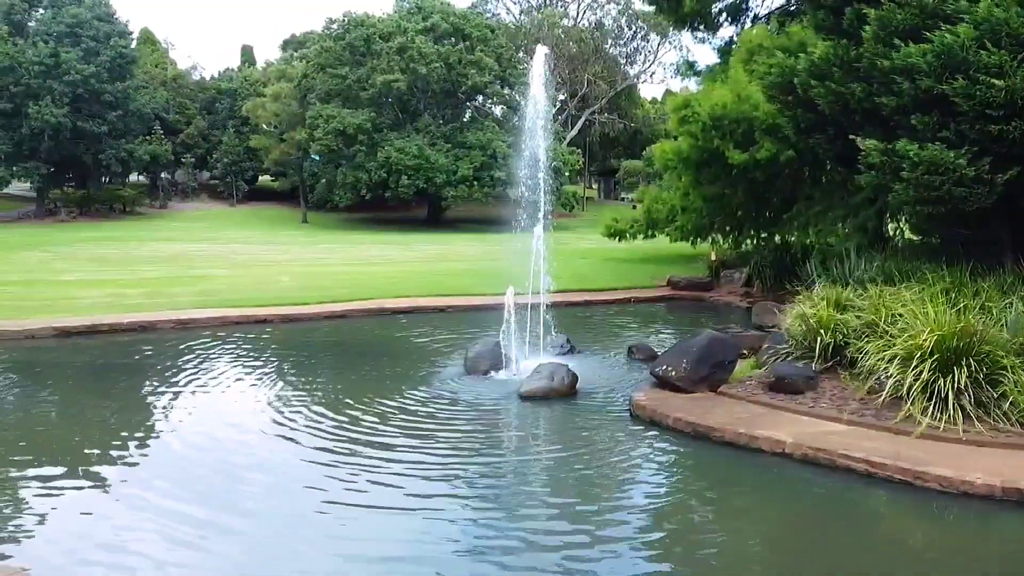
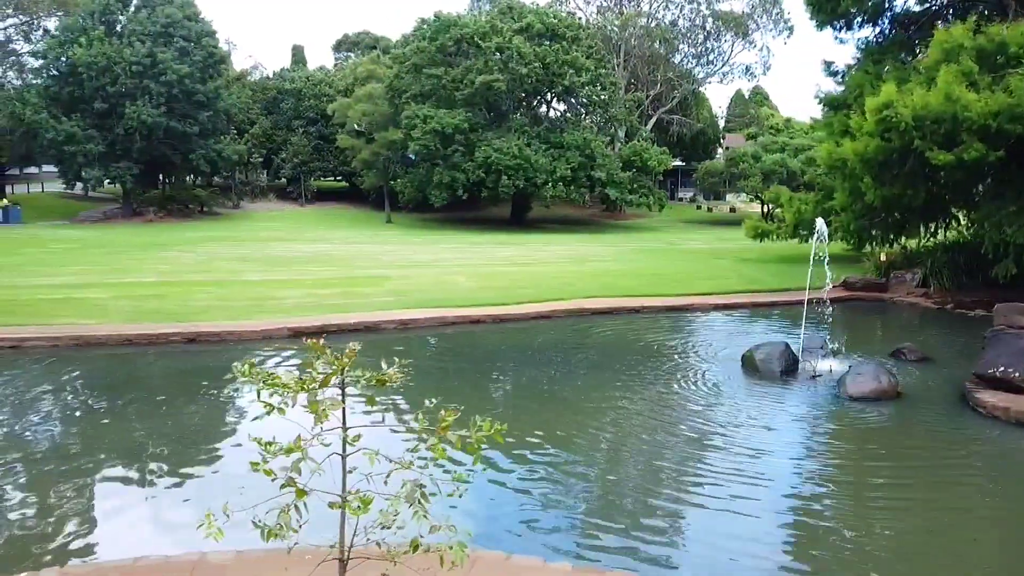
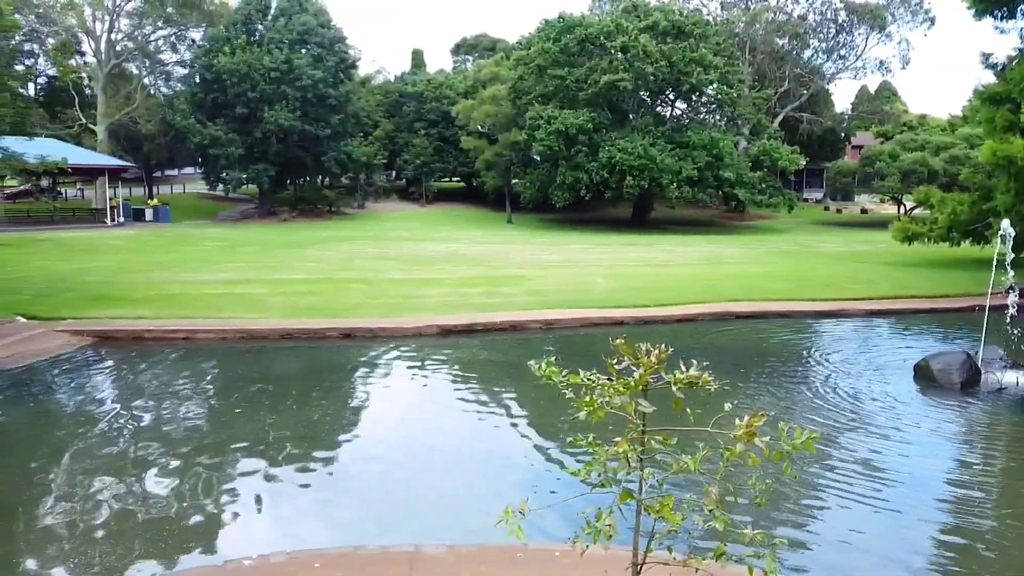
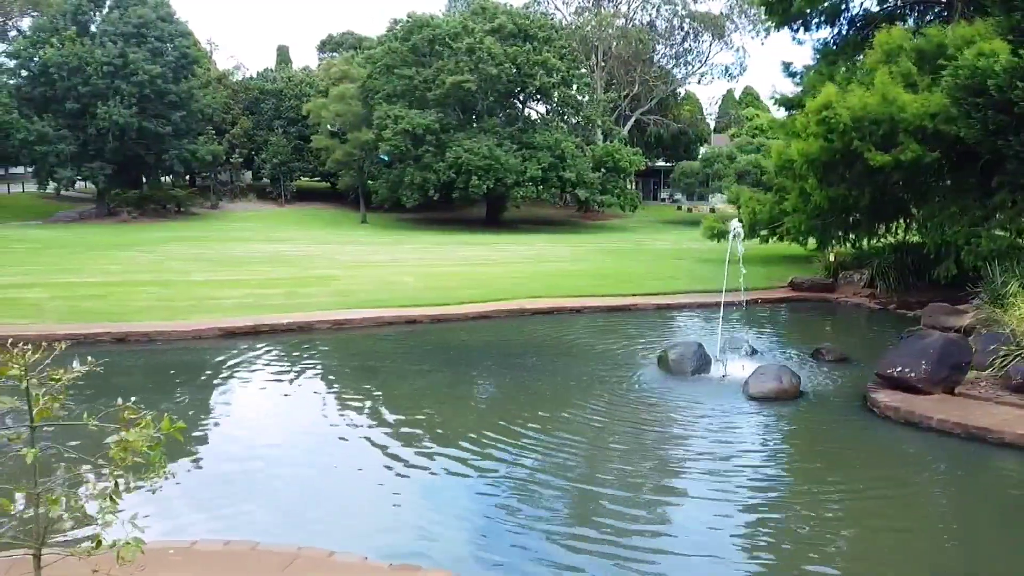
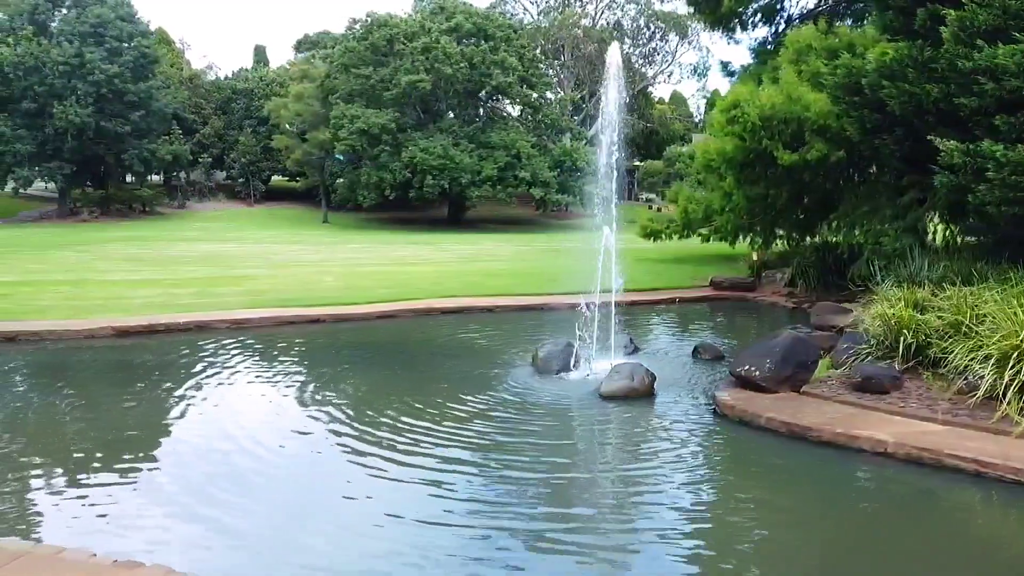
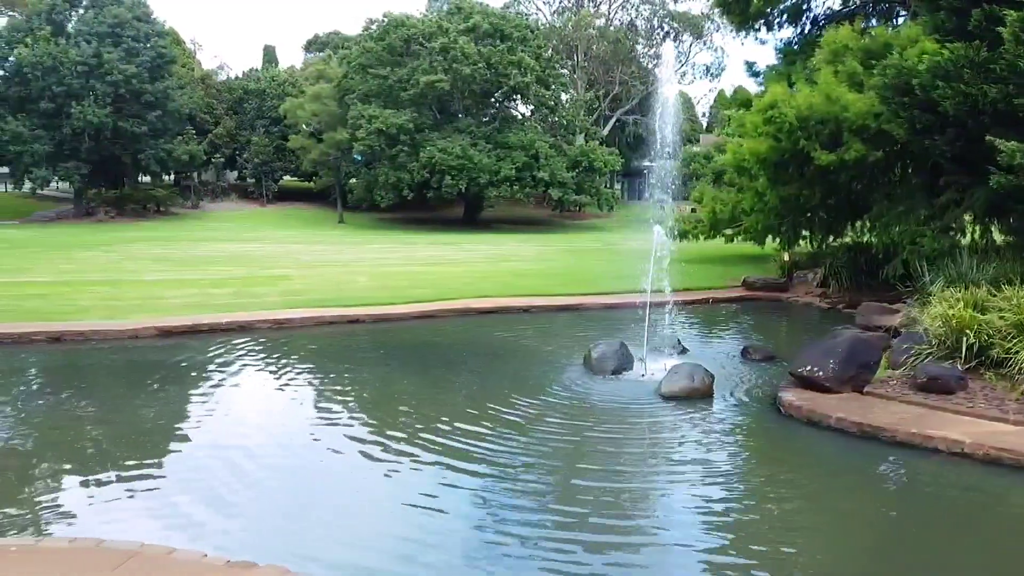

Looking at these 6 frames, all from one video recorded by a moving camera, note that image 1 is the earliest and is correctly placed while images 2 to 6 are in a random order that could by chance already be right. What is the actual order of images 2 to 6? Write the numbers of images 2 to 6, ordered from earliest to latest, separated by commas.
5, 6, 4, 2, 3
